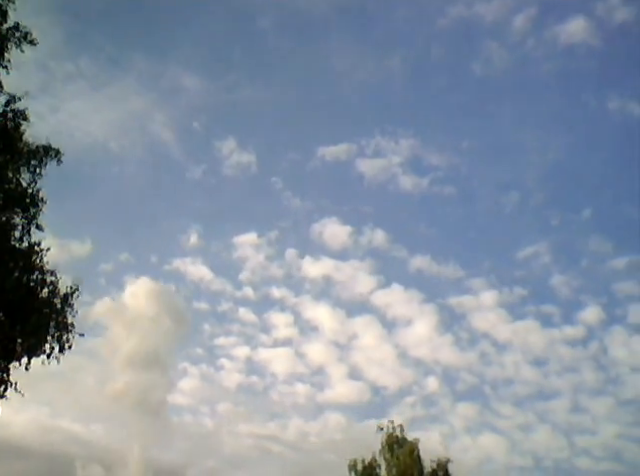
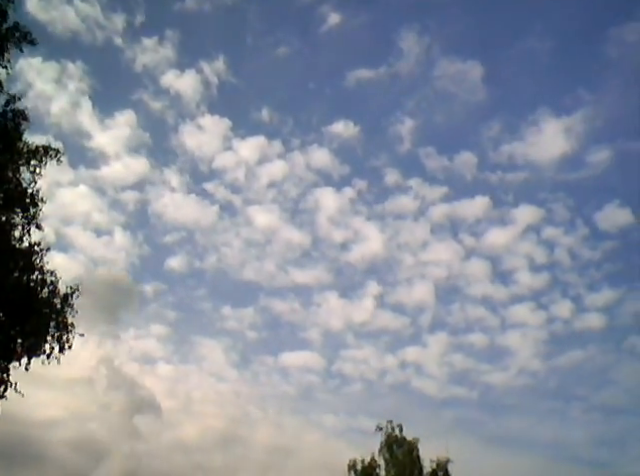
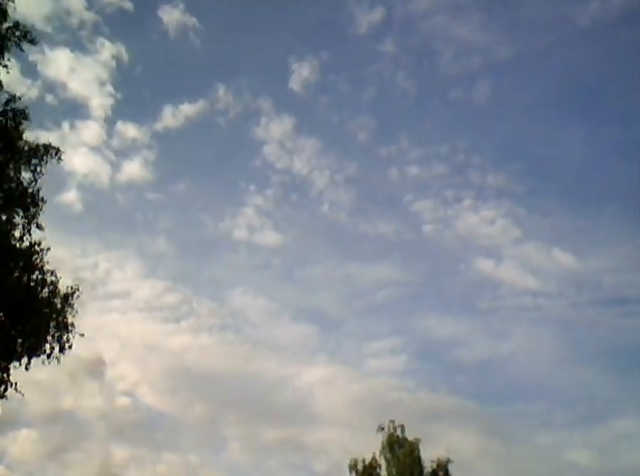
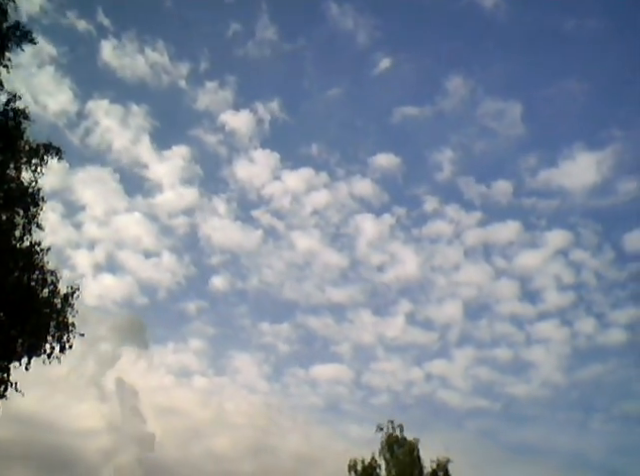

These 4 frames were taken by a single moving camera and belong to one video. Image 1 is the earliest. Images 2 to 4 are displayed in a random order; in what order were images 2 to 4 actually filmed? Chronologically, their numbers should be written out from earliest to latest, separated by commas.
4, 2, 3
